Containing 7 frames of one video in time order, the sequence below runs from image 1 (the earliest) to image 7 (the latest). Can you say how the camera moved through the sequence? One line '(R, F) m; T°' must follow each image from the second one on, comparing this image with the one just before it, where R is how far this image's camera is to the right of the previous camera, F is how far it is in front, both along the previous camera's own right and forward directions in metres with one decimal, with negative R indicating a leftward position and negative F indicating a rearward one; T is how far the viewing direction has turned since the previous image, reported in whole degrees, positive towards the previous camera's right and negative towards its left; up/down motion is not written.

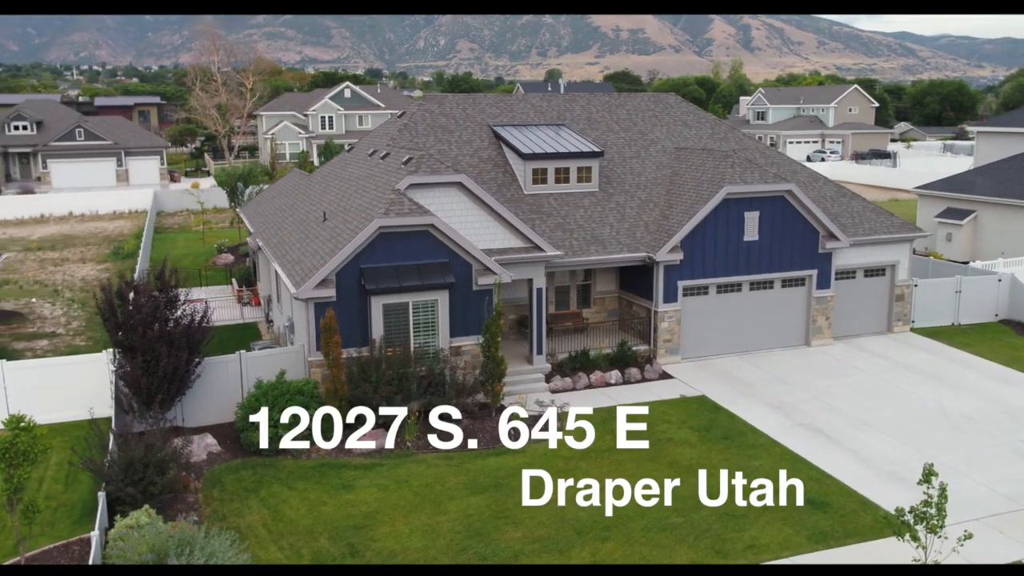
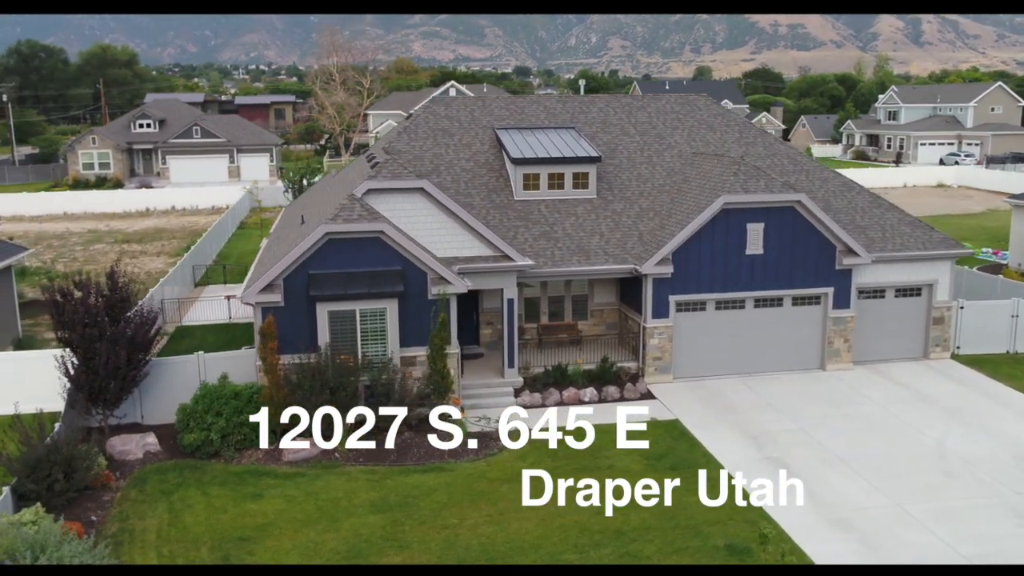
(+3.5, +0.9) m; -9°
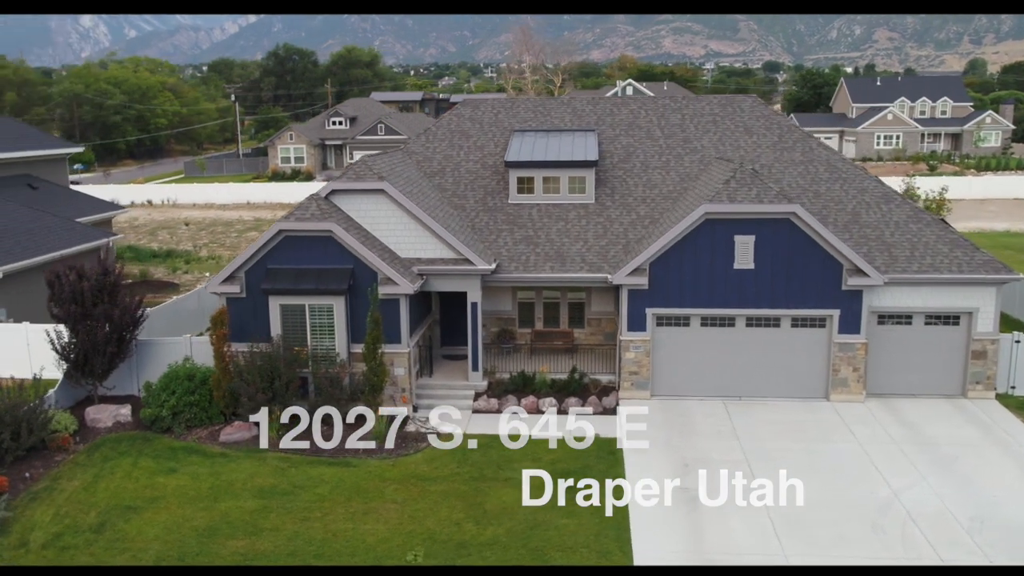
(+5.4, +0.8) m; -15°
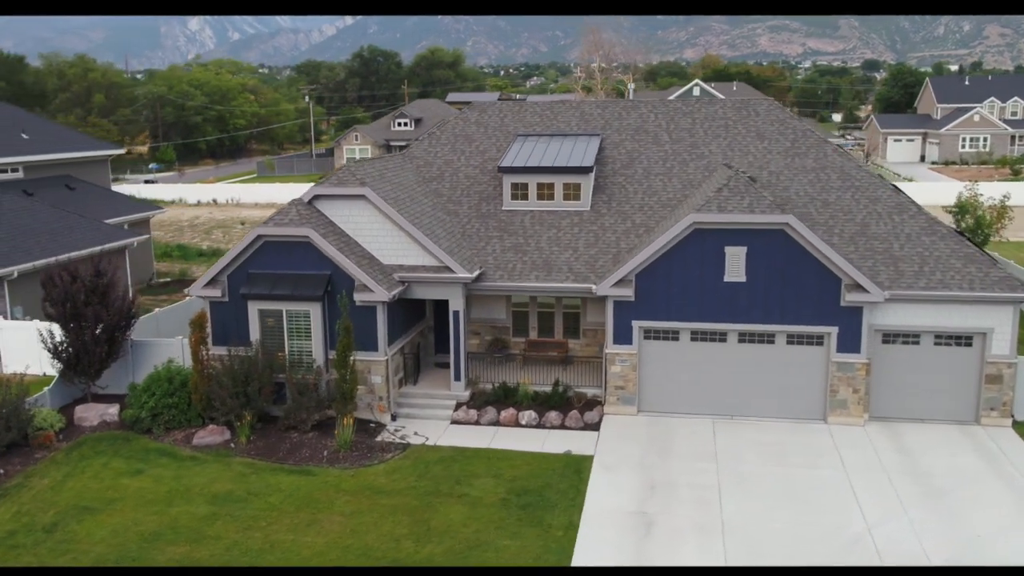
(+2.0, +0.5) m; -6°
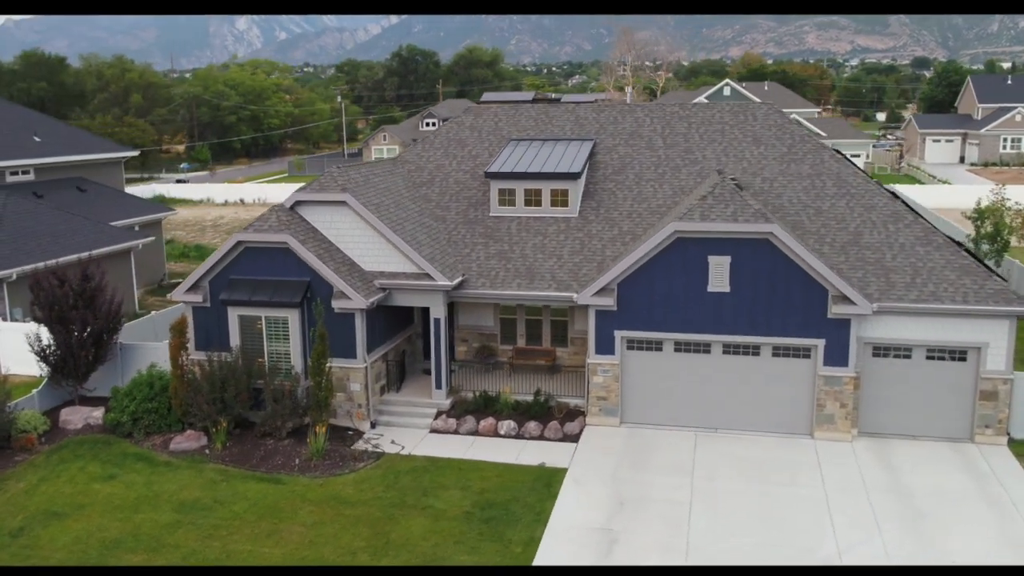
(+1.2, +0.3) m; -3°
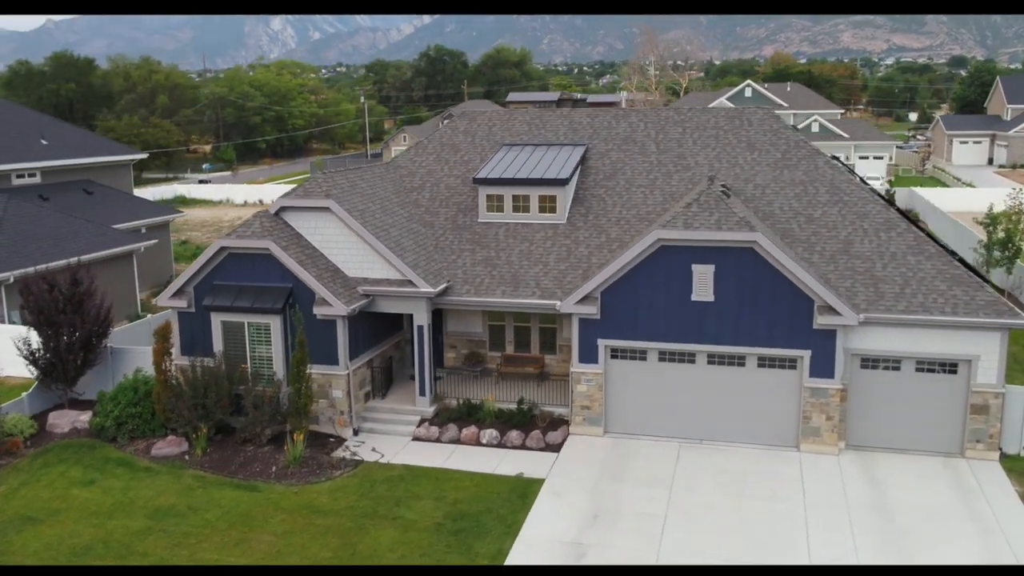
(+0.9, +0.2) m; -2°
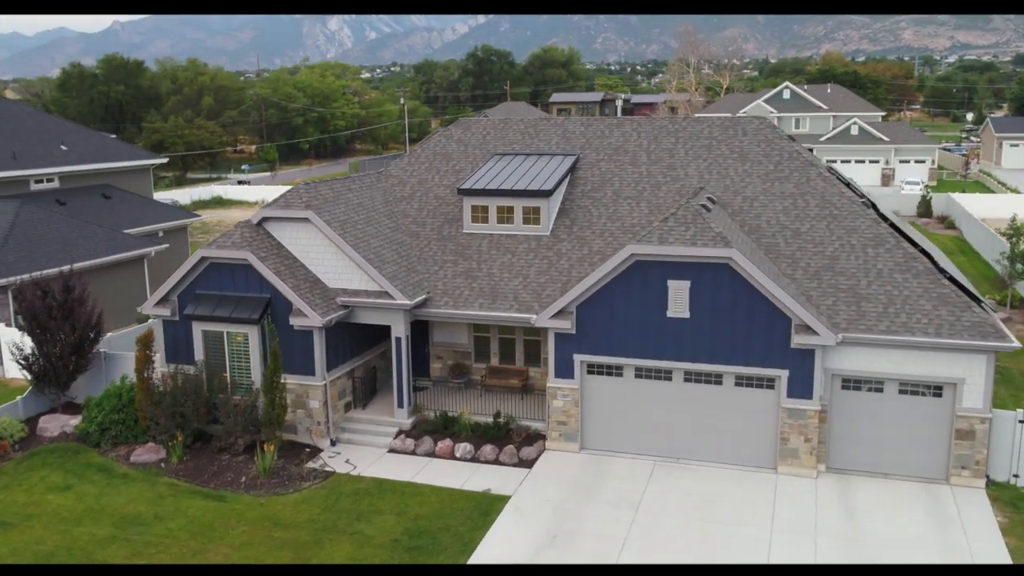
(+1.4, +0.2) m; -3°
